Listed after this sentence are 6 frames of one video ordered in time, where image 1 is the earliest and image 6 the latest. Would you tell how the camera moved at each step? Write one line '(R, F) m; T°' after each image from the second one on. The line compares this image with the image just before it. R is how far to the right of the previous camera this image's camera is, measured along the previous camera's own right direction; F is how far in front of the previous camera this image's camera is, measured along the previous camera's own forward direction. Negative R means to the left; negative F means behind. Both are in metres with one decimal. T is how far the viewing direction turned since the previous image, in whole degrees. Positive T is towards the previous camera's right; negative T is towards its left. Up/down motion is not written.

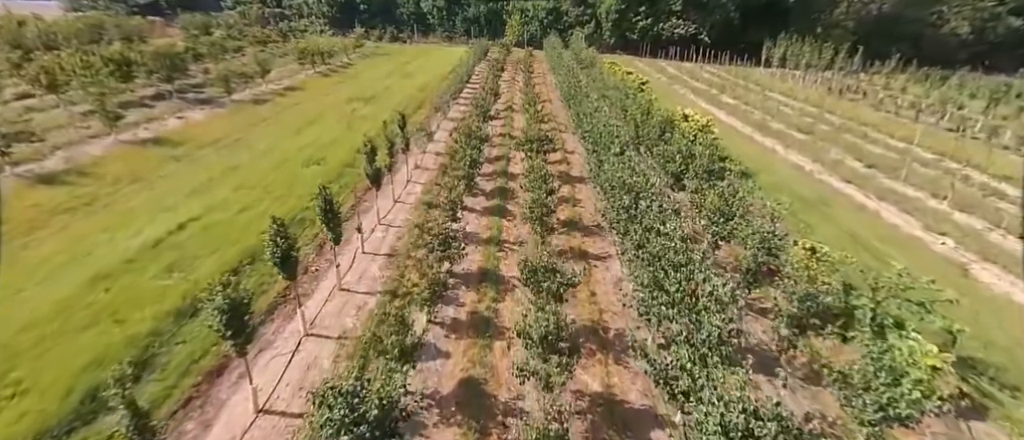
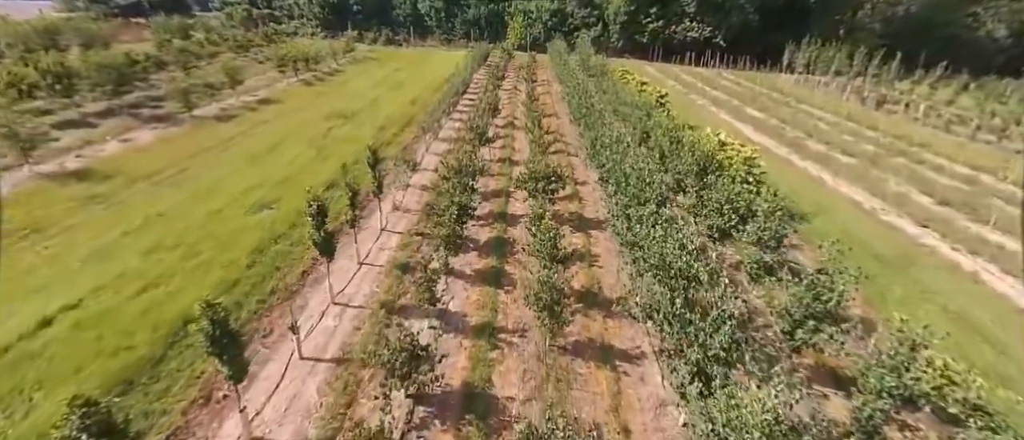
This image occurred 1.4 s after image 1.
(+0.1, +4.3) m; 0°
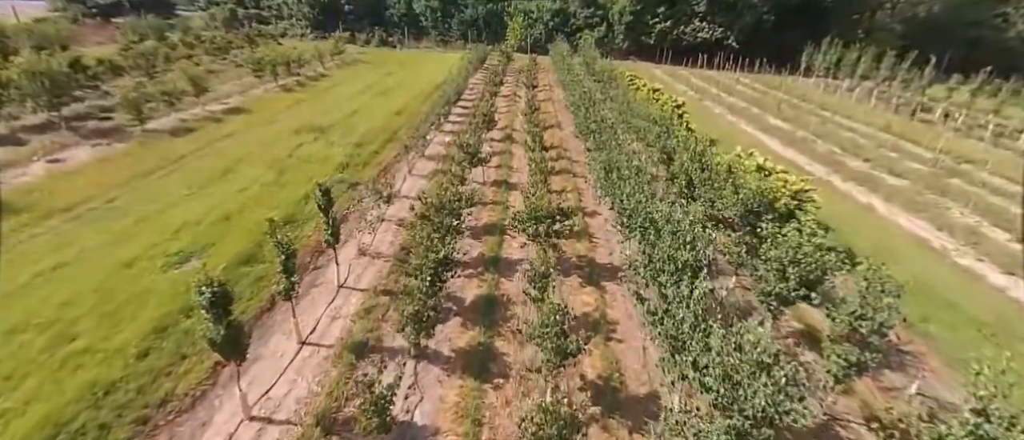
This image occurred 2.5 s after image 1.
(+0.2, +3.7) m; 0°
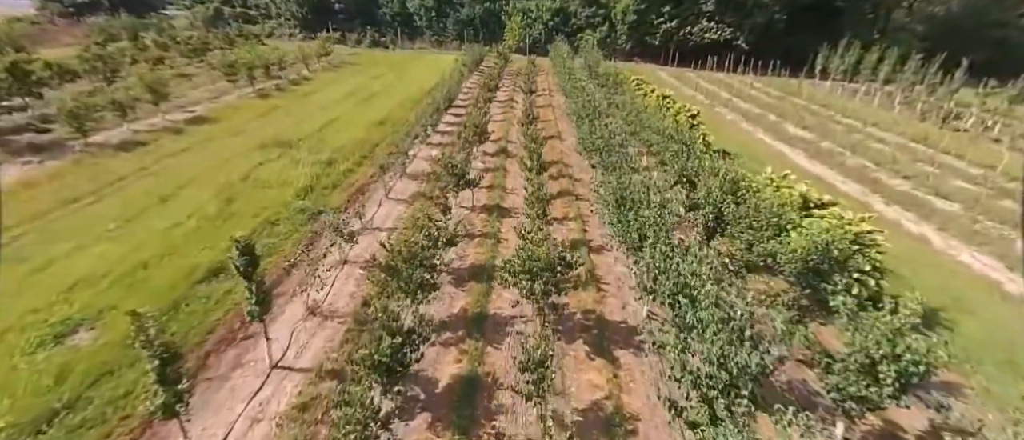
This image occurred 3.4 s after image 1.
(+0.3, +3.1) m; 0°
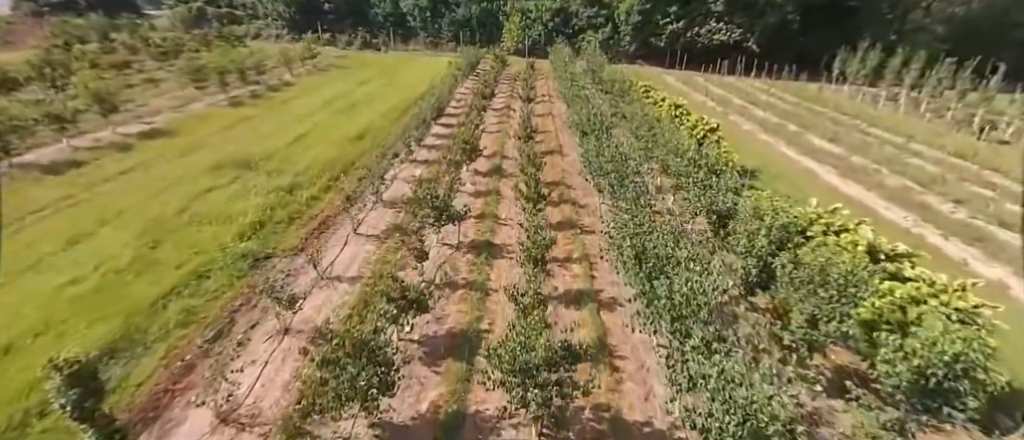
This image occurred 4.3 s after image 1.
(+0.3, +3.2) m; 0°
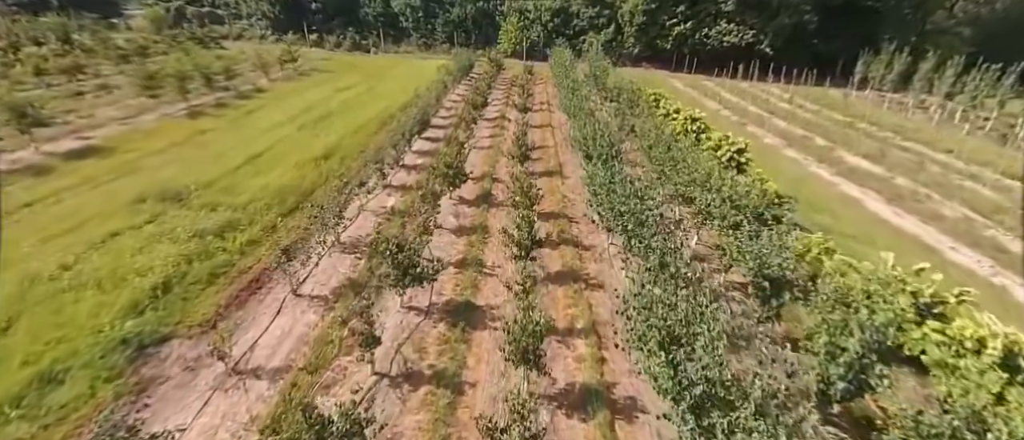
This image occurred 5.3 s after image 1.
(+0.4, +3.6) m; 0°
